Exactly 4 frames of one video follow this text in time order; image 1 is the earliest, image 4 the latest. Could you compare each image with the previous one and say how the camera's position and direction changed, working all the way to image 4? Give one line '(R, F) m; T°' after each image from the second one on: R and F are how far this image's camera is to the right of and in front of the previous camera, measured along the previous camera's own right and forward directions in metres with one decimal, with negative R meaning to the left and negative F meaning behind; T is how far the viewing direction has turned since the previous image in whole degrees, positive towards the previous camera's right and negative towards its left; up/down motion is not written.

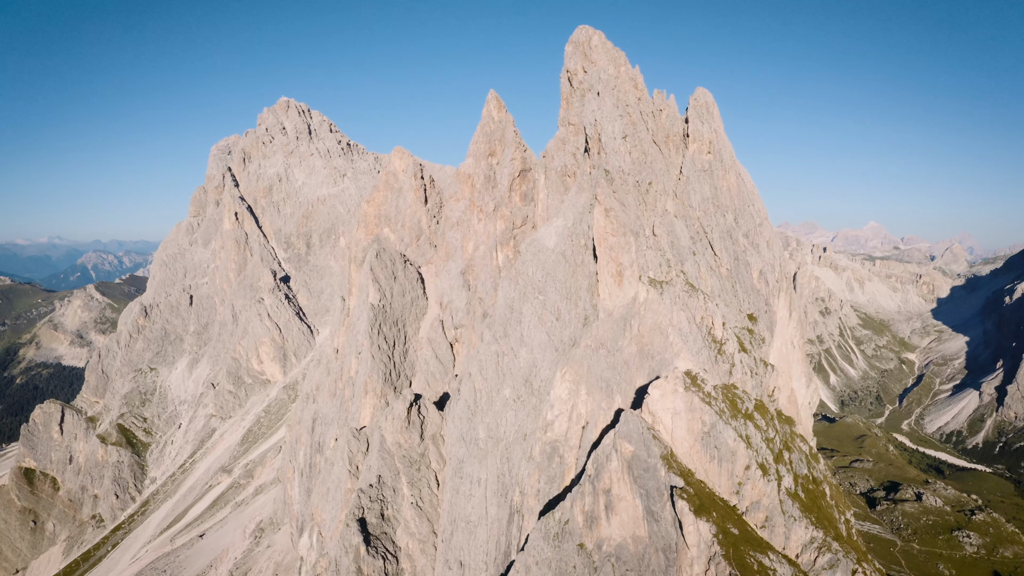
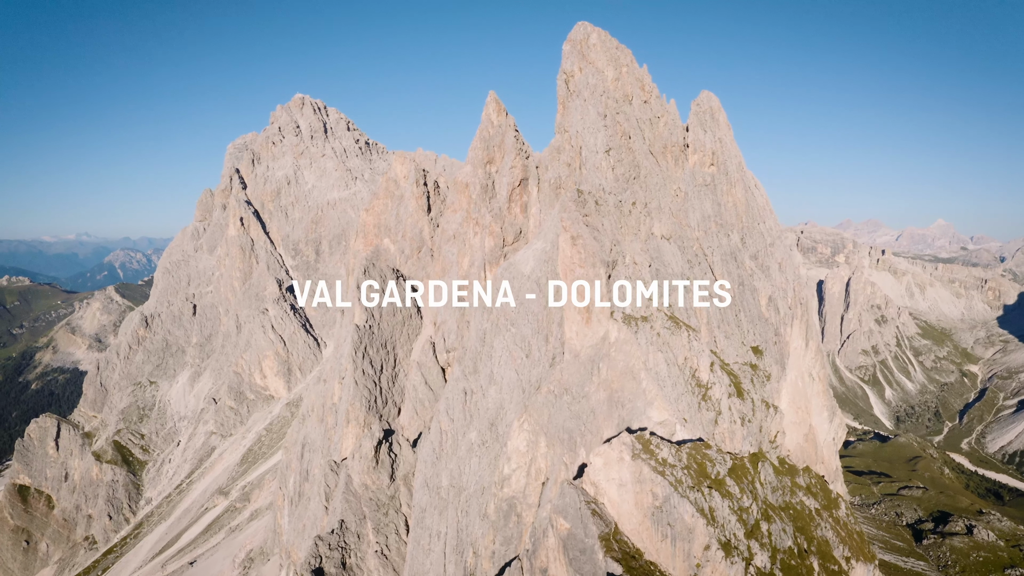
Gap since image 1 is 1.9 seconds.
(+9.1, +6.3) m; -4°
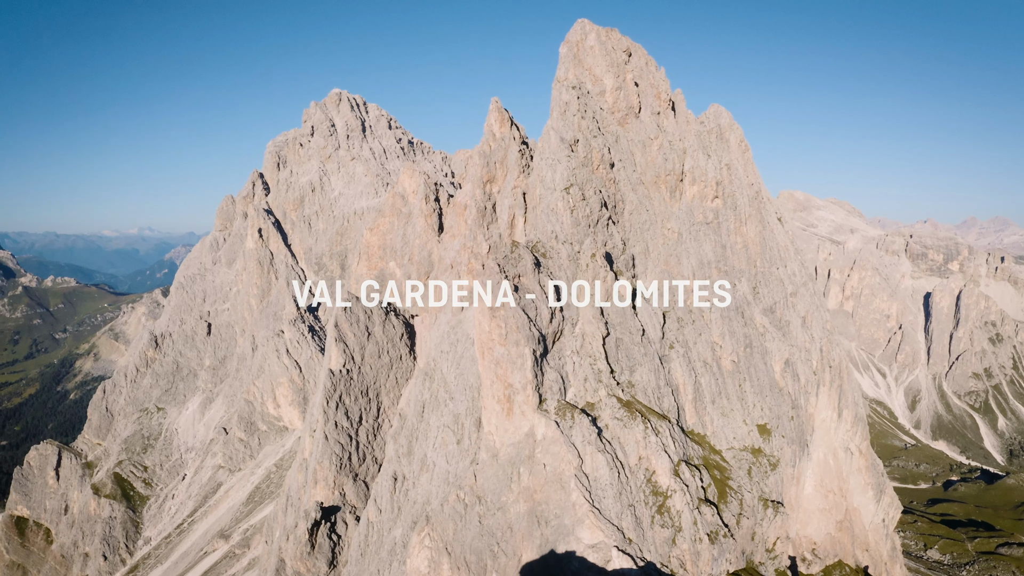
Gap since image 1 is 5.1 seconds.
(+14.2, +10.4) m; -8°
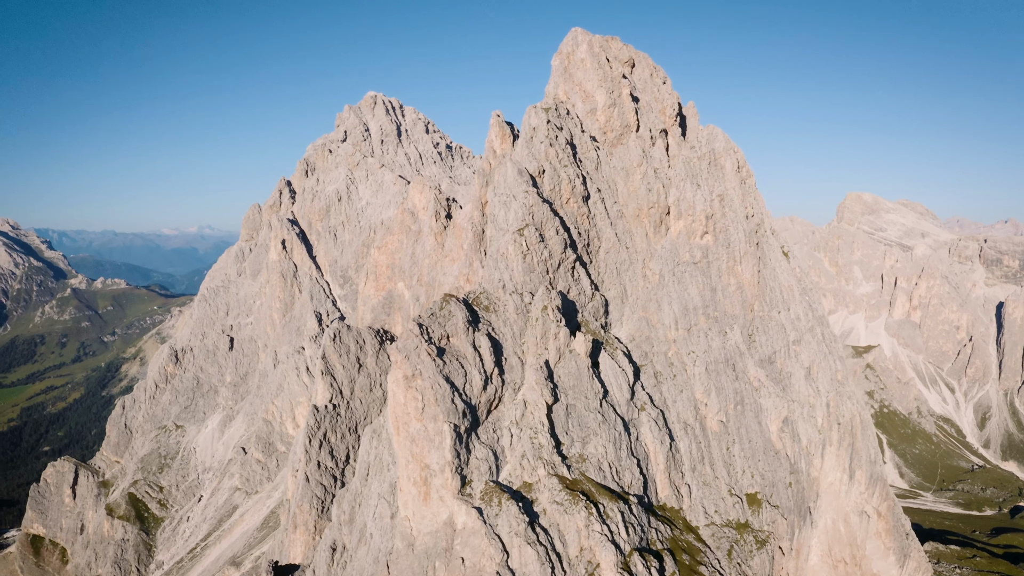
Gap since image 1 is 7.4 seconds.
(+10.2, +5.1) m; -6°
